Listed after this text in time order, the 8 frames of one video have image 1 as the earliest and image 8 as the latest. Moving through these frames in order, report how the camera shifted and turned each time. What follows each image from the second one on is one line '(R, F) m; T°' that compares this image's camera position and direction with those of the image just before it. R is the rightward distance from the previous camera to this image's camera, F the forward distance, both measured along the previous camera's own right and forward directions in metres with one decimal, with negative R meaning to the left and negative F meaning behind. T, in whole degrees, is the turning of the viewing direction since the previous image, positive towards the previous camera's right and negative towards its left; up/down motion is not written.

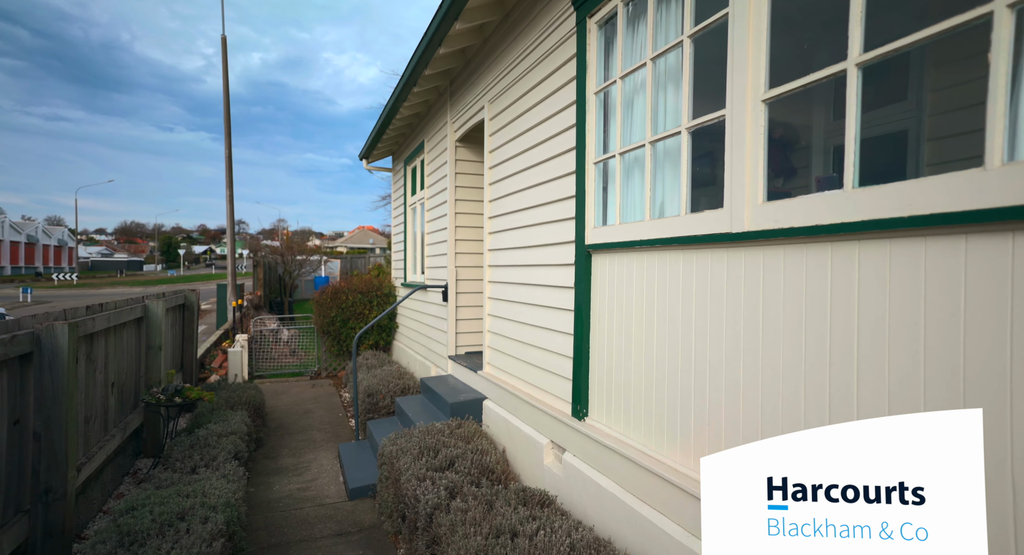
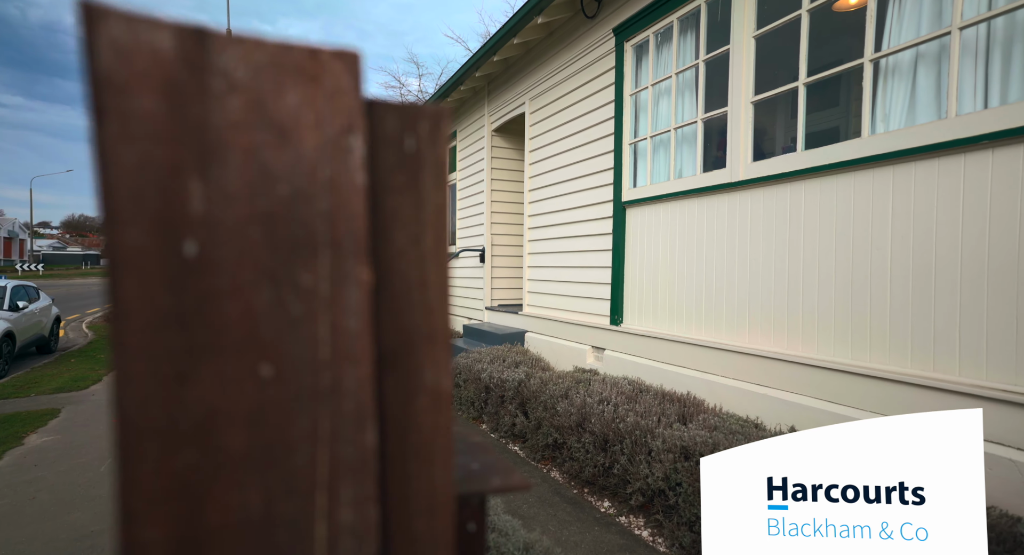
(-0.7, -1.2) m; +3°
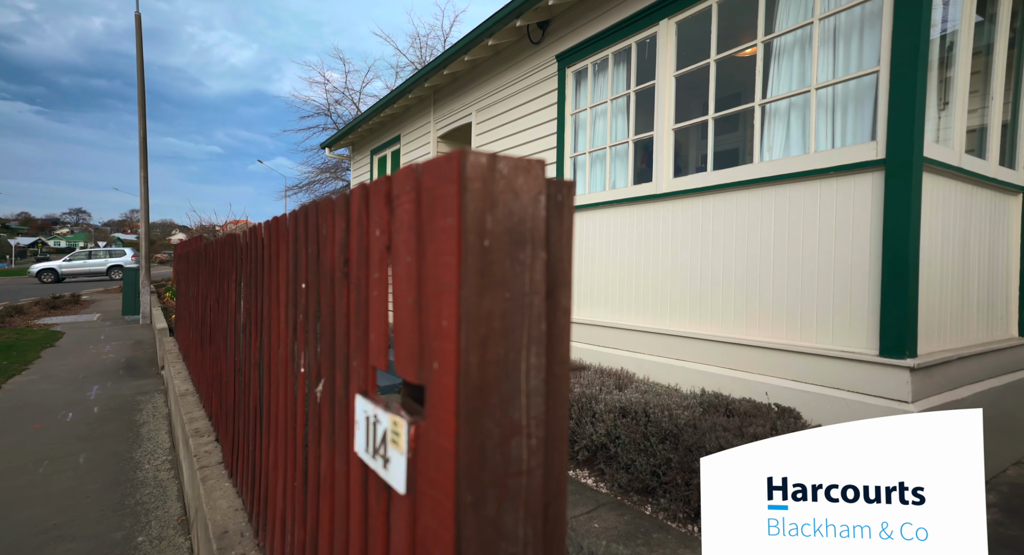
(-0.3, -0.5) m; +8°
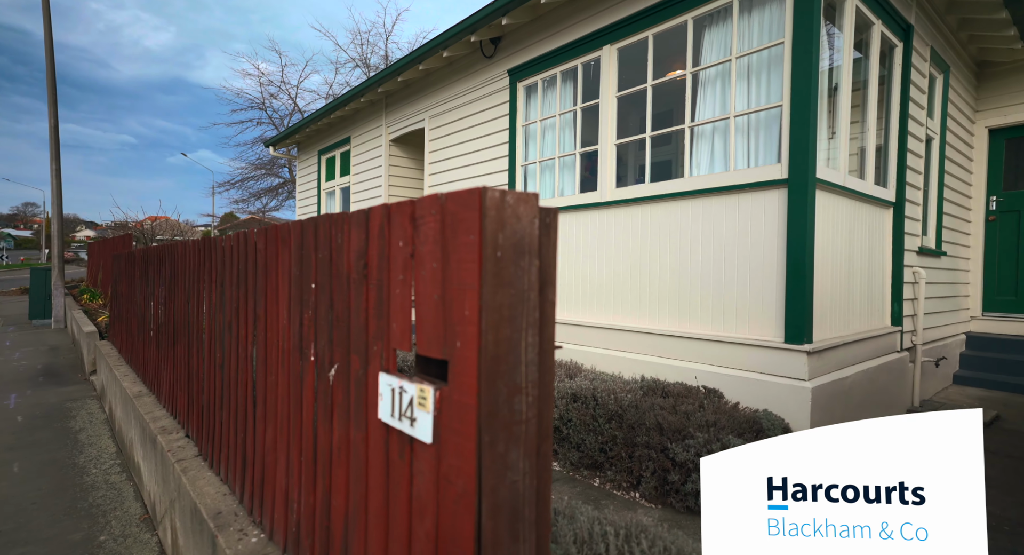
(-0.1, -0.3) m; +7°
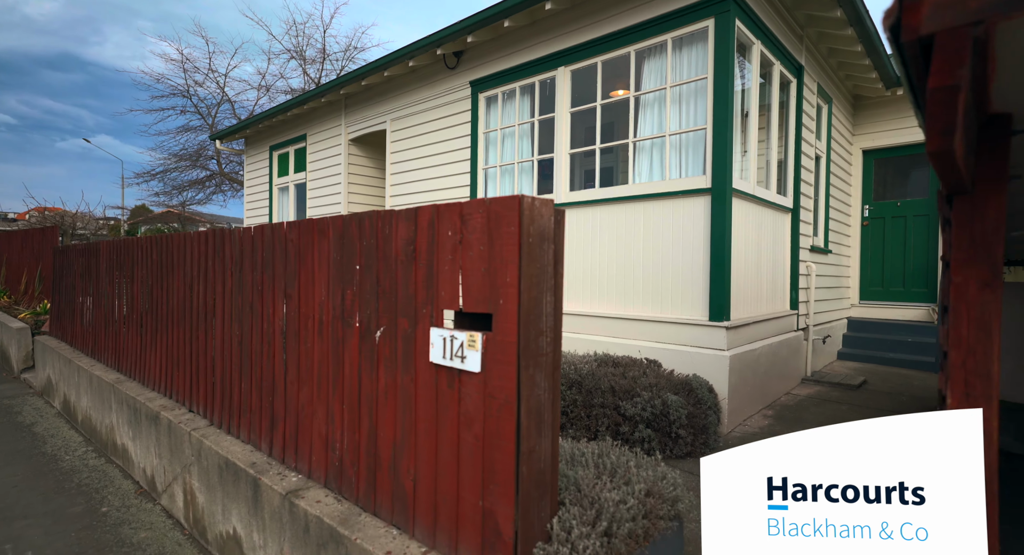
(-0.3, -0.6) m; +7°
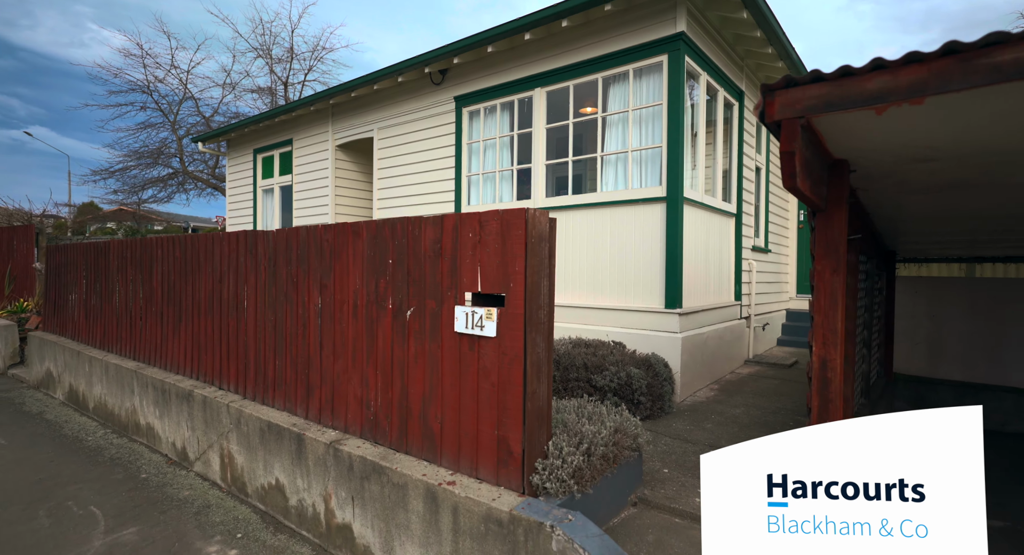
(-0.2, -0.7) m; +4°
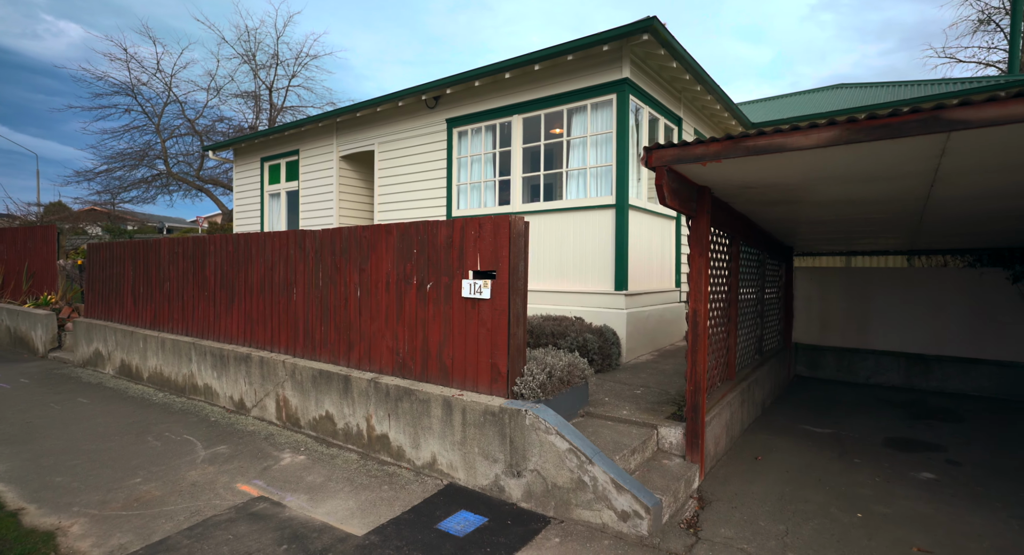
(-0.1, -1.4) m; +2°
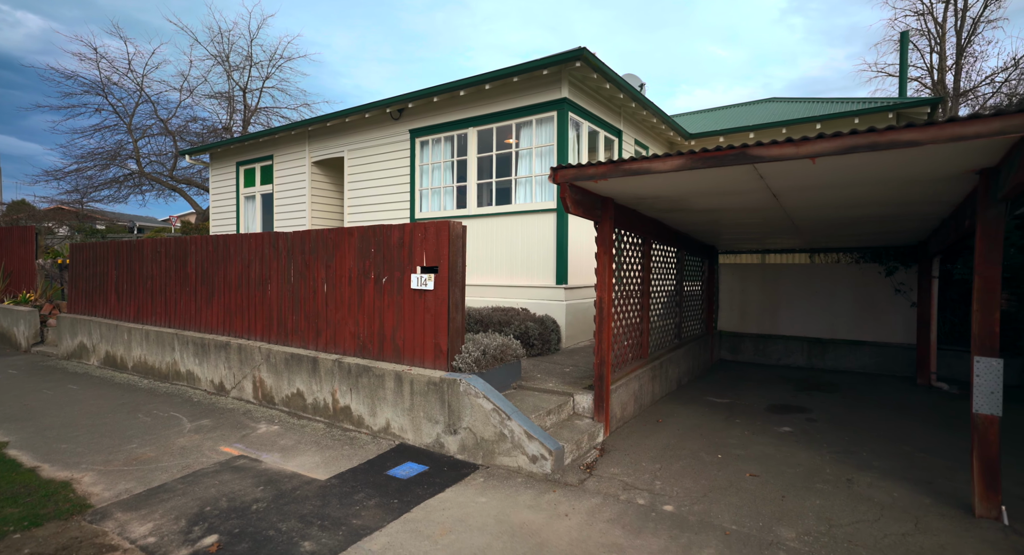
(+0.3, -0.8) m; +2°
